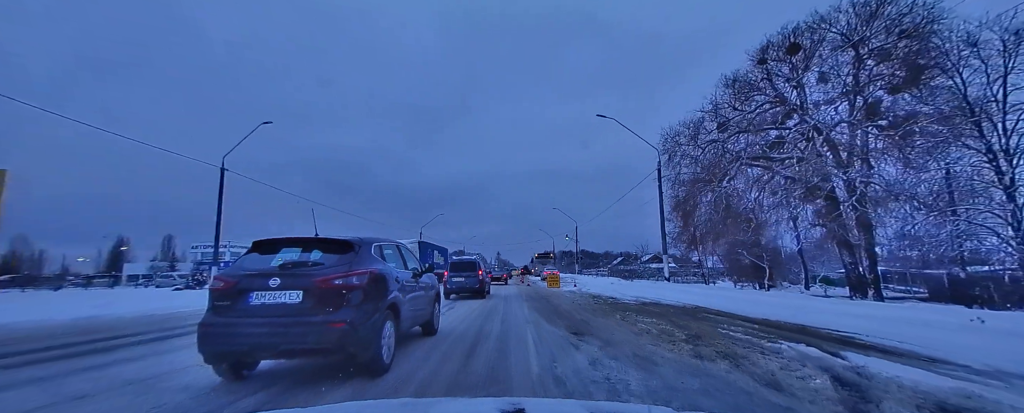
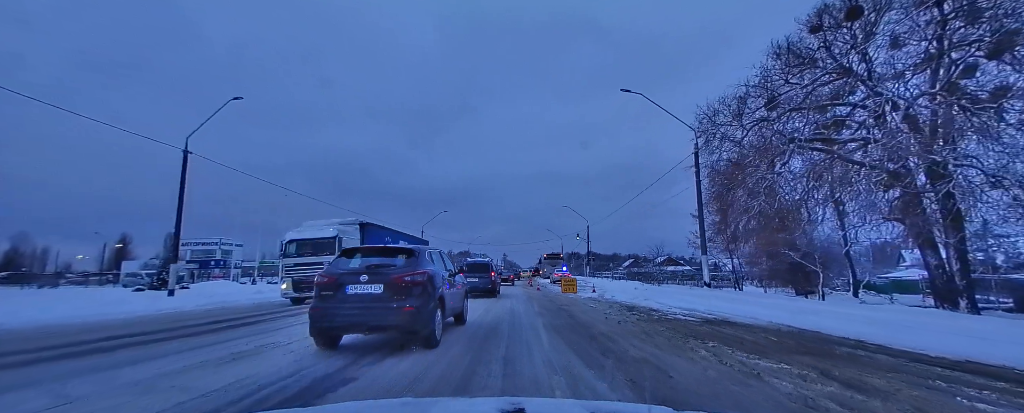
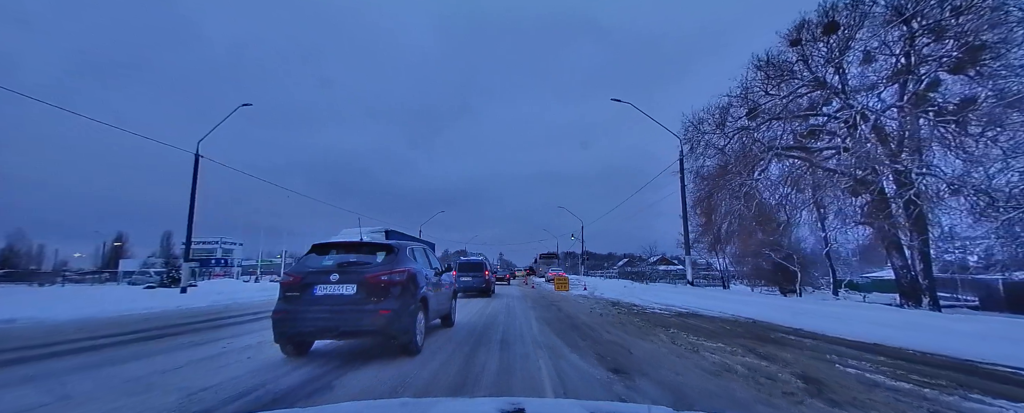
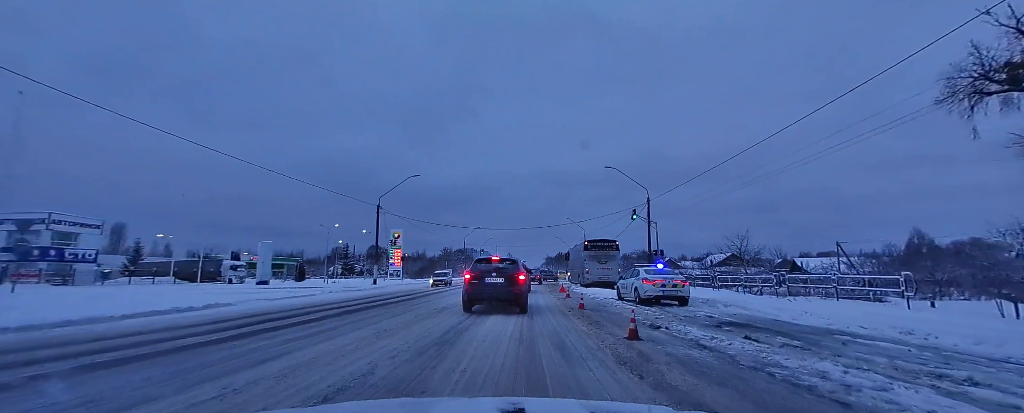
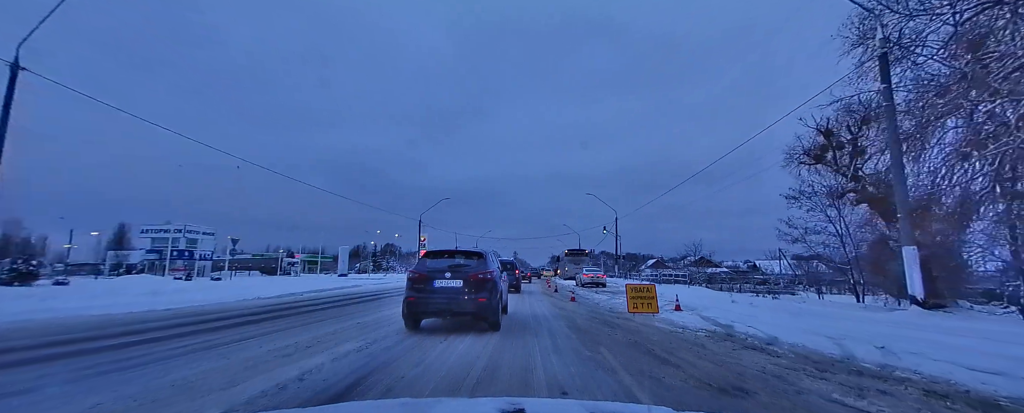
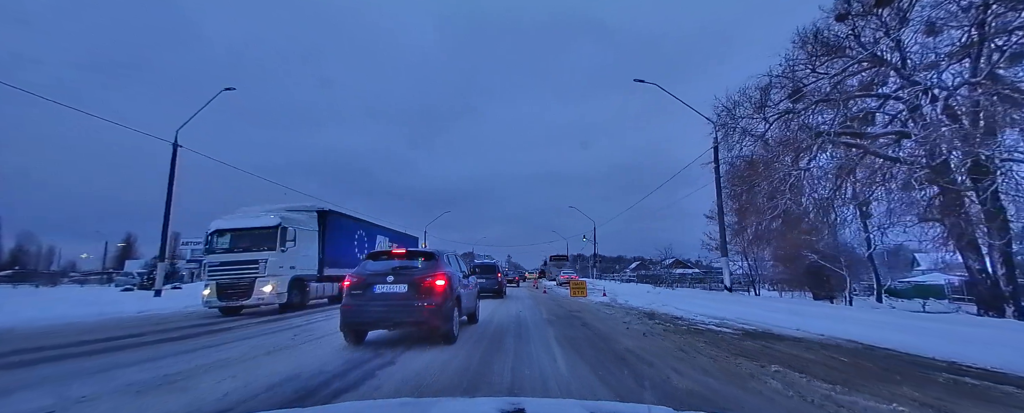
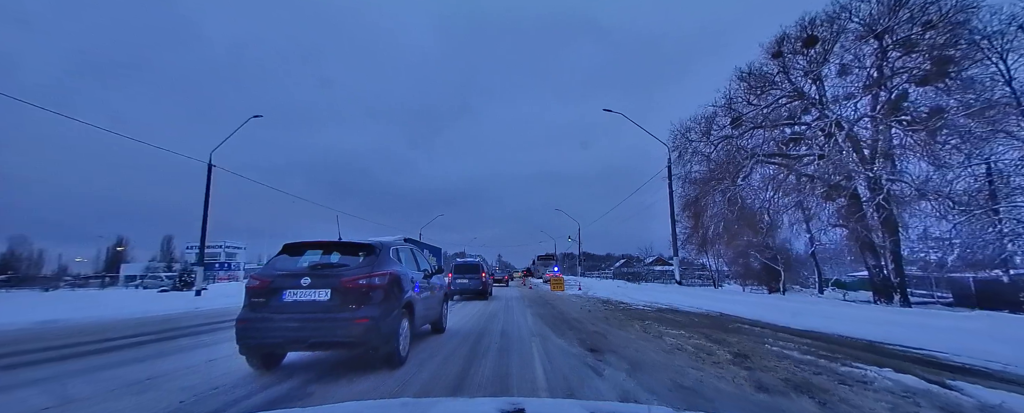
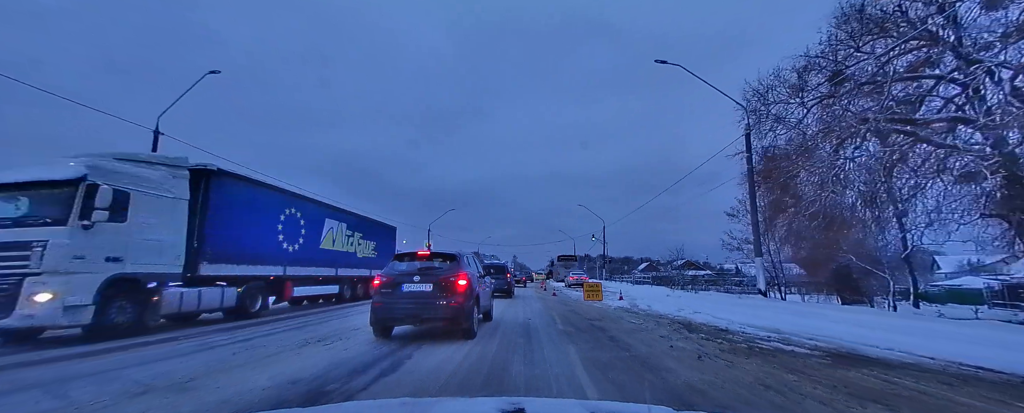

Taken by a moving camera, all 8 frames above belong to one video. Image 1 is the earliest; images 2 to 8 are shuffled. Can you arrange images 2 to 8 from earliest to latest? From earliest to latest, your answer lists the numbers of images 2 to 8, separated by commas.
7, 3, 2, 6, 8, 5, 4
